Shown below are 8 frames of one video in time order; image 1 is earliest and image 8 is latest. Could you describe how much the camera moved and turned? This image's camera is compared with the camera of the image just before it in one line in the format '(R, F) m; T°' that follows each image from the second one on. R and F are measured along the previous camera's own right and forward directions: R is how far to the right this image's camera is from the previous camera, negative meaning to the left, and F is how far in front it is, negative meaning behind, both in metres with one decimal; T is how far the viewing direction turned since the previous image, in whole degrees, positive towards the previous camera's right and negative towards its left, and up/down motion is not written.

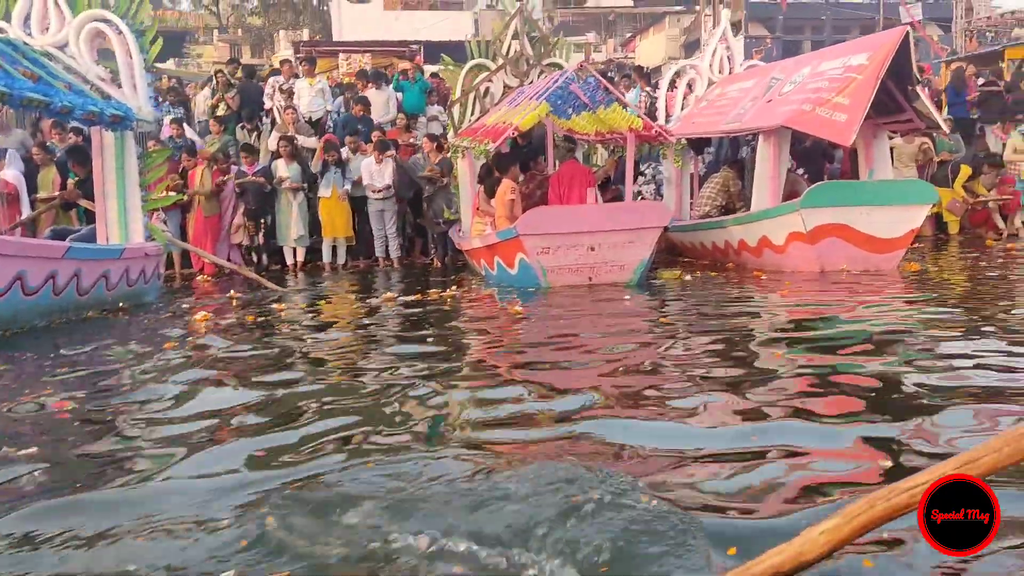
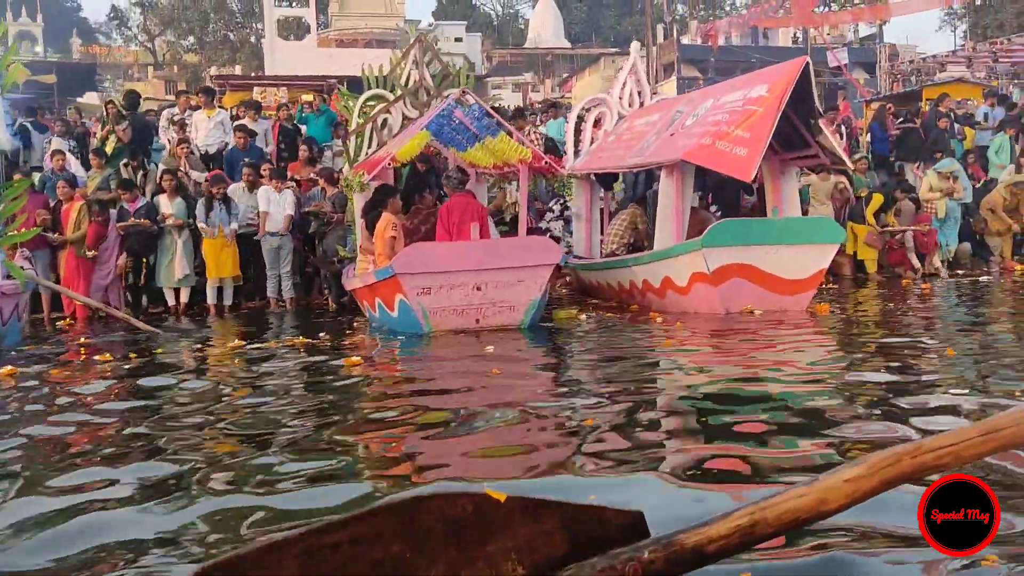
(+0.6, +0.7) m; +4°
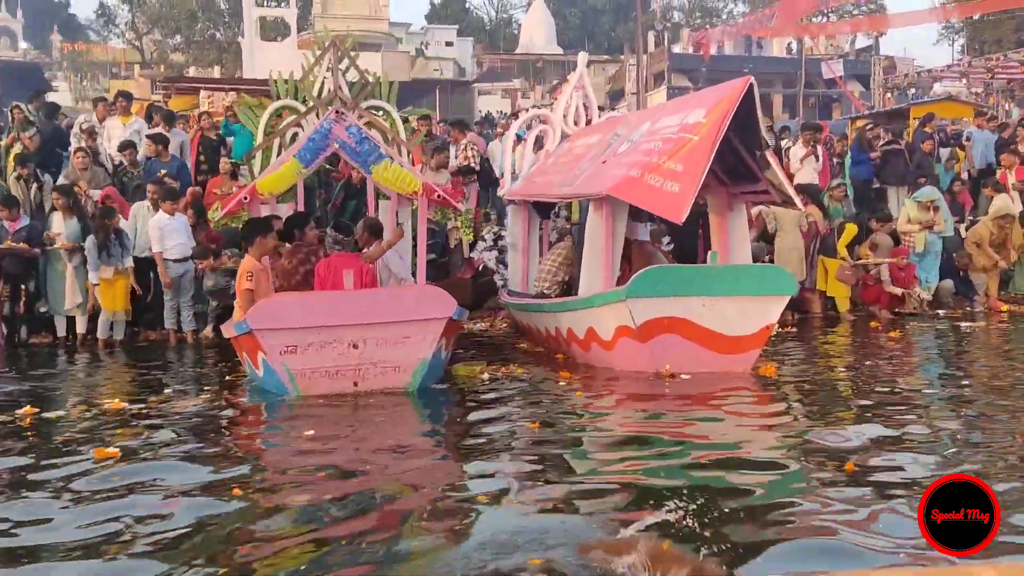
(+0.8, +1.2) m; 0°
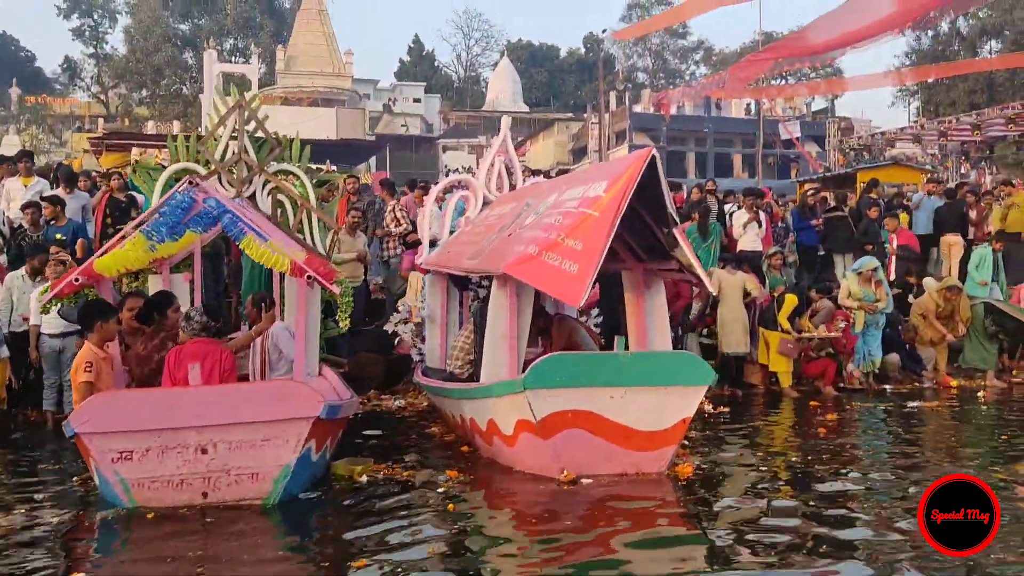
(+0.6, +0.7) m; +2°
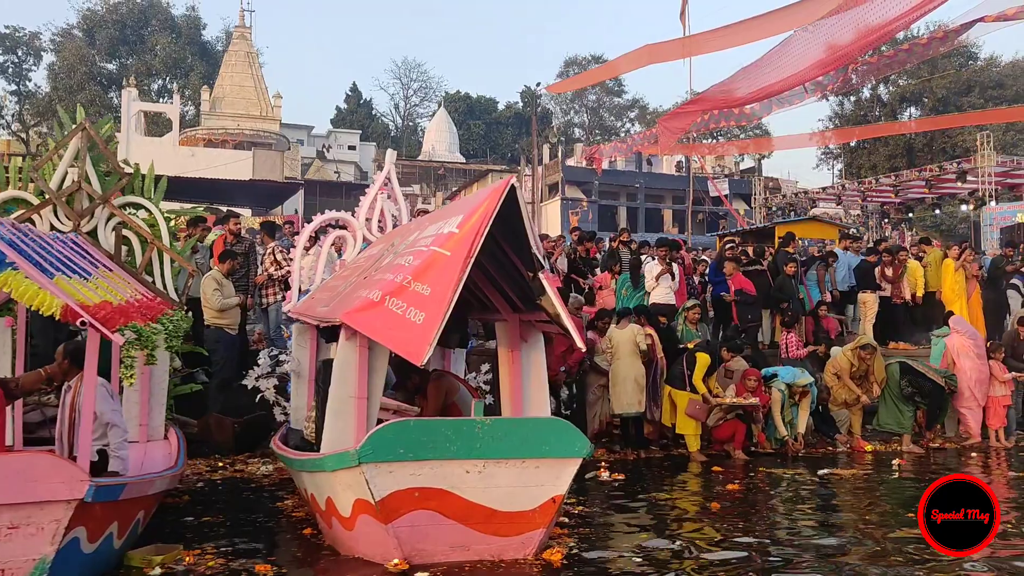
(+0.6, +0.9) m; +4°
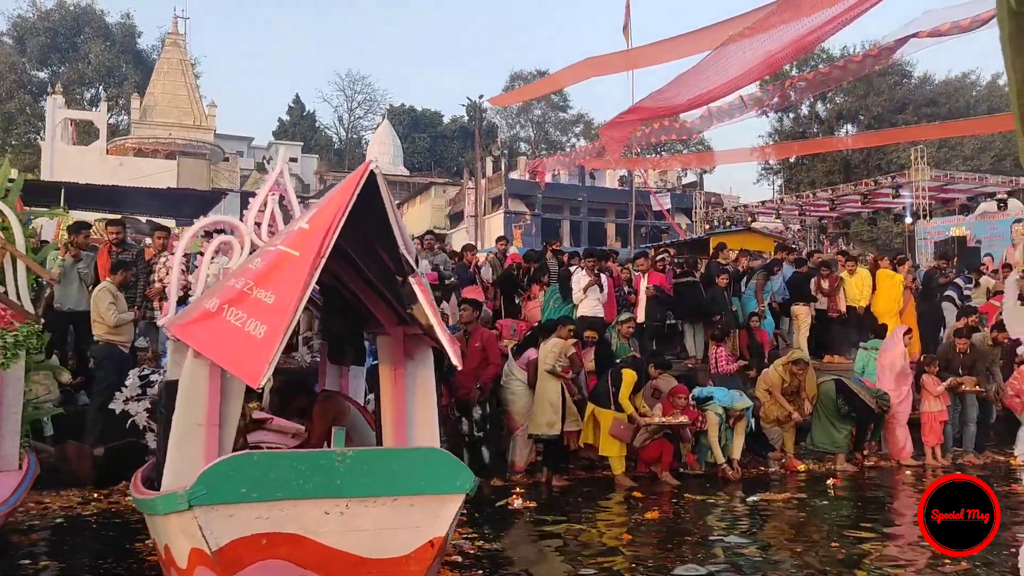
(+0.4, +0.7) m; +3°
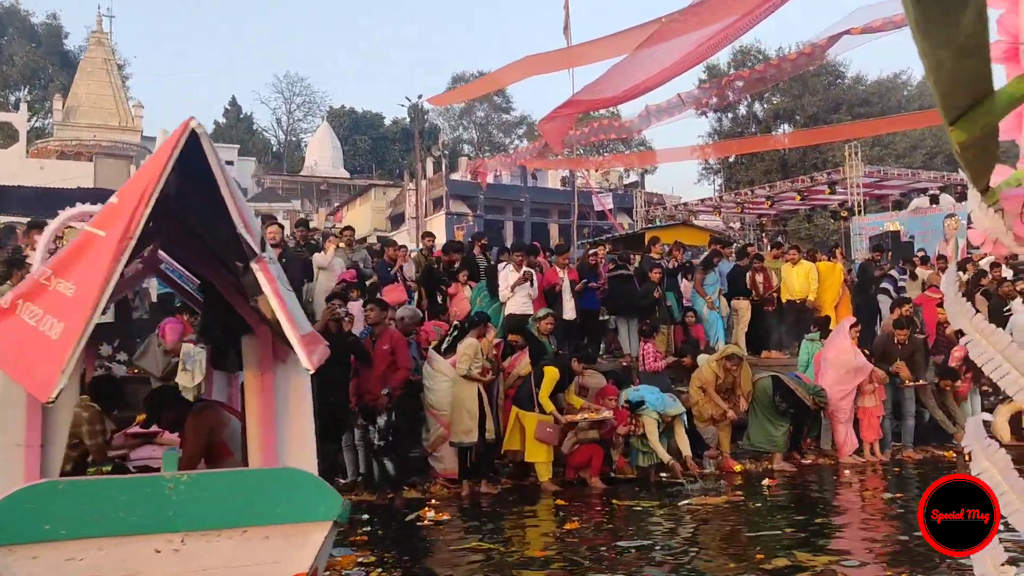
(+0.3, +0.7) m; +4°
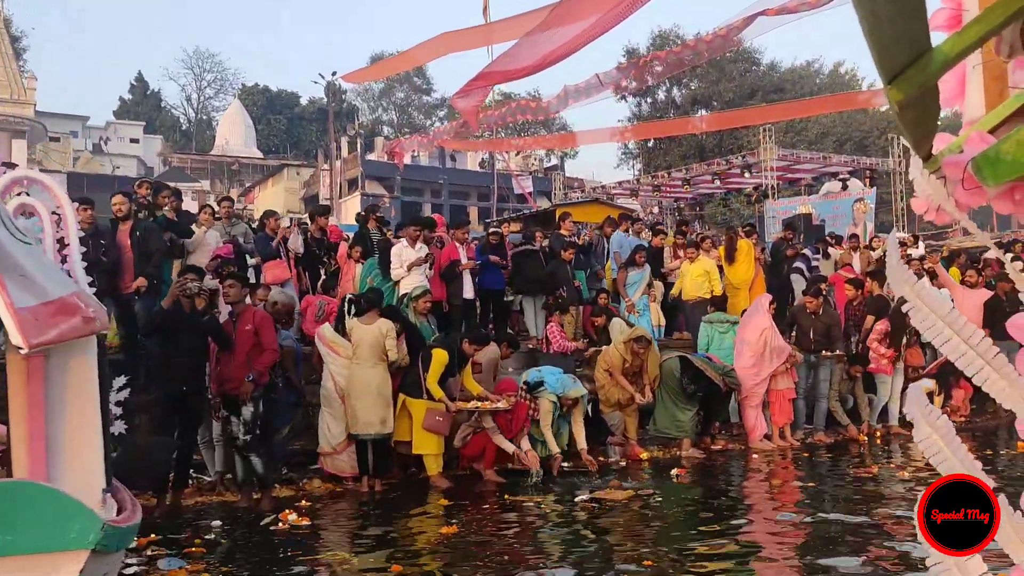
(+0.4, +0.9) m; +5°
